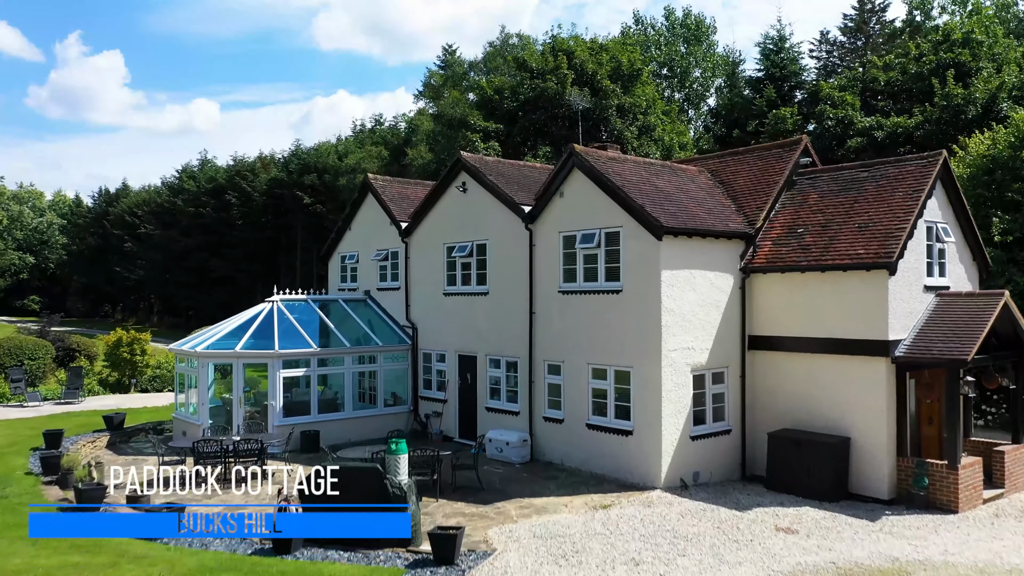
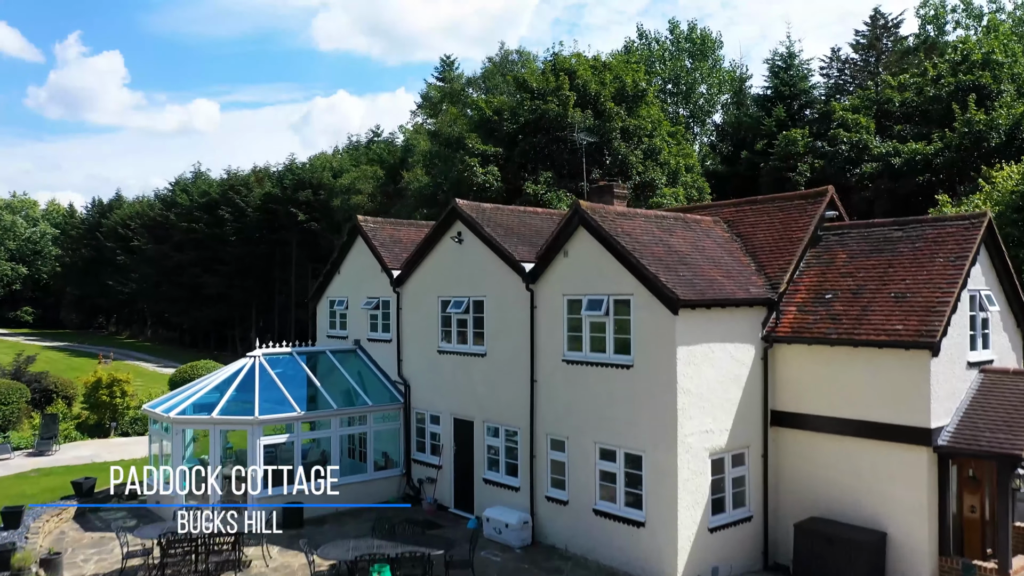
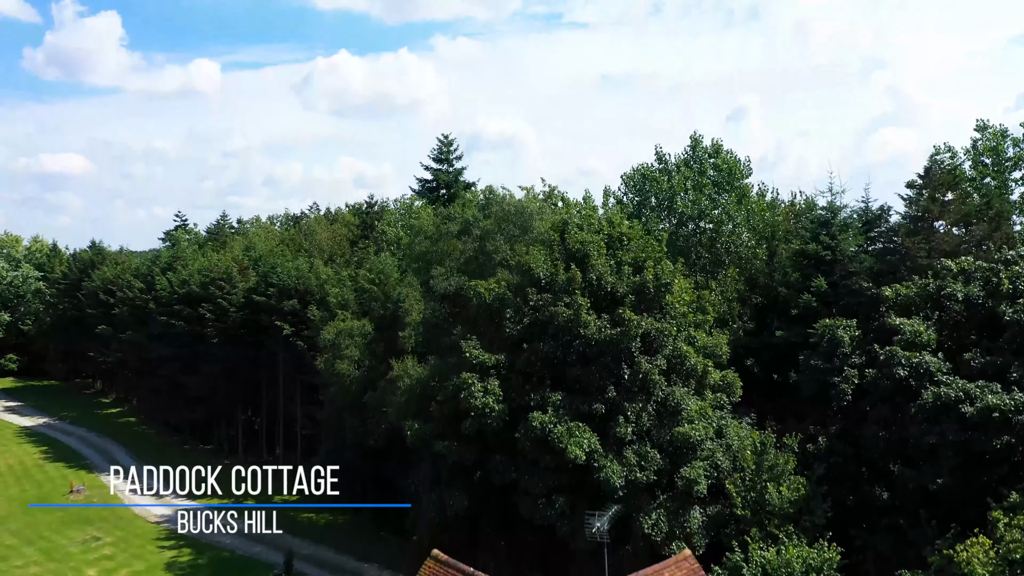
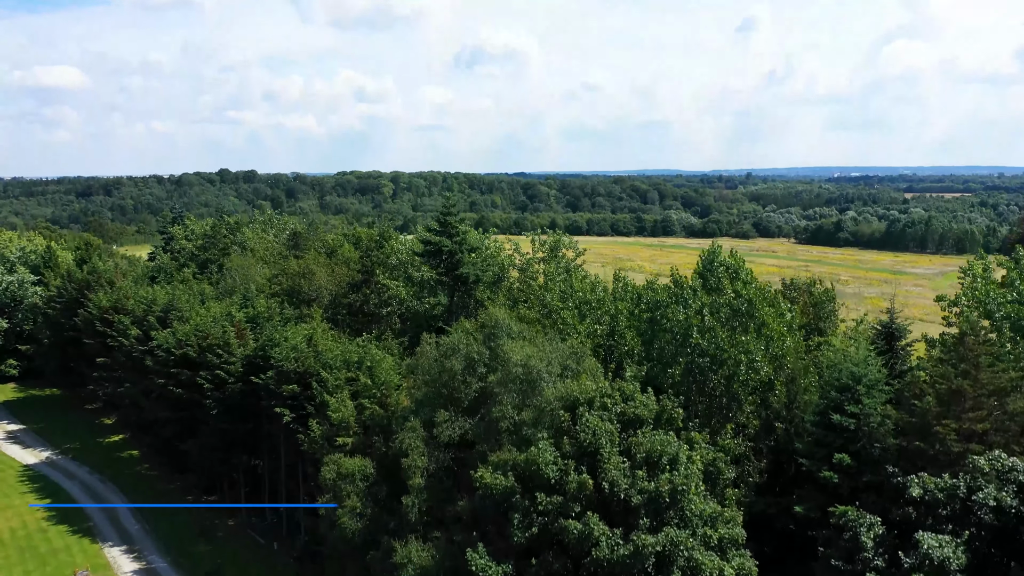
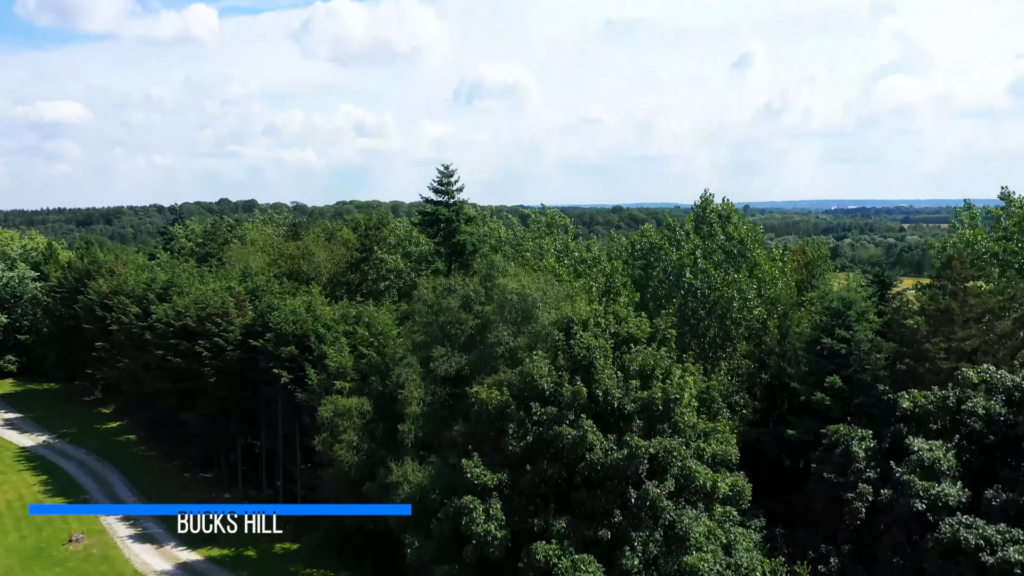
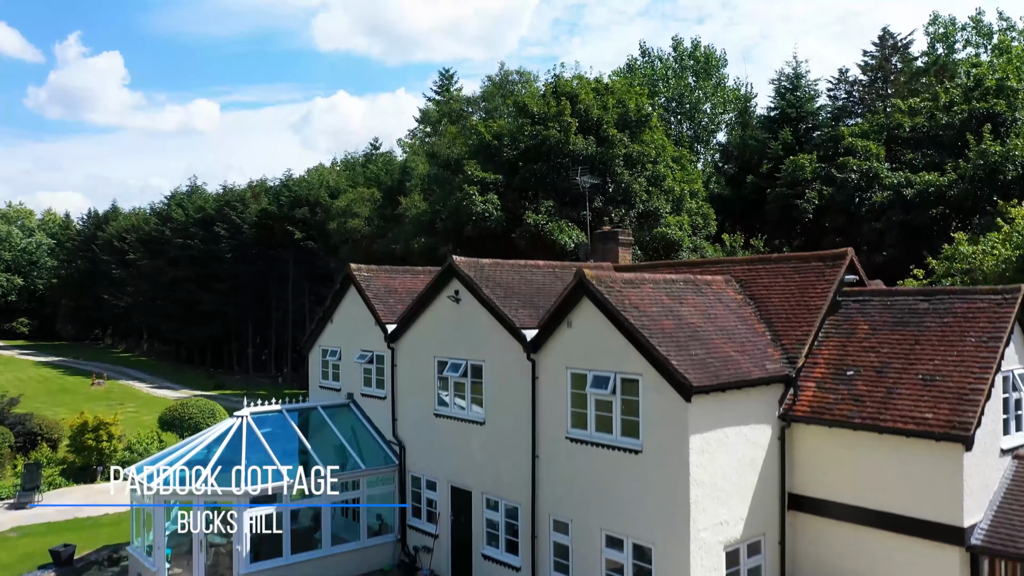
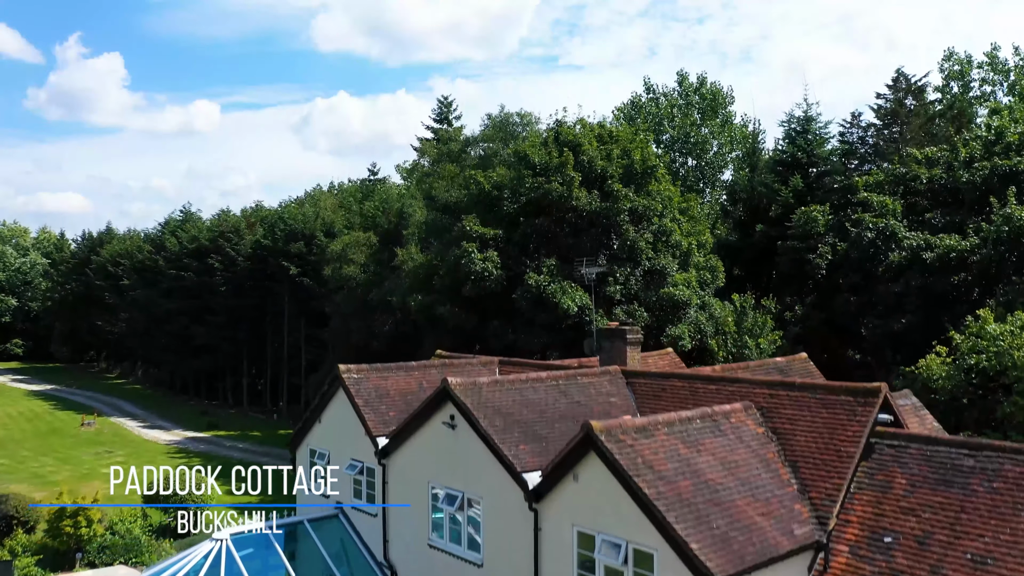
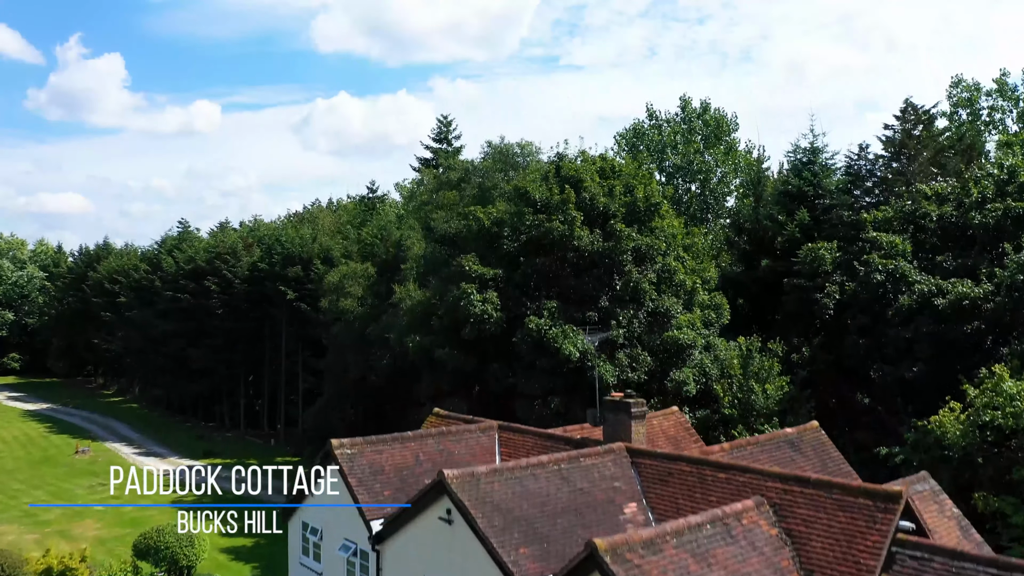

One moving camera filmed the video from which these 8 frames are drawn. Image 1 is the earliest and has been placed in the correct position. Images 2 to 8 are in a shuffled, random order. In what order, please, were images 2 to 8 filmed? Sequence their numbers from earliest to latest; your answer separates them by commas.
2, 6, 7, 8, 3, 5, 4
